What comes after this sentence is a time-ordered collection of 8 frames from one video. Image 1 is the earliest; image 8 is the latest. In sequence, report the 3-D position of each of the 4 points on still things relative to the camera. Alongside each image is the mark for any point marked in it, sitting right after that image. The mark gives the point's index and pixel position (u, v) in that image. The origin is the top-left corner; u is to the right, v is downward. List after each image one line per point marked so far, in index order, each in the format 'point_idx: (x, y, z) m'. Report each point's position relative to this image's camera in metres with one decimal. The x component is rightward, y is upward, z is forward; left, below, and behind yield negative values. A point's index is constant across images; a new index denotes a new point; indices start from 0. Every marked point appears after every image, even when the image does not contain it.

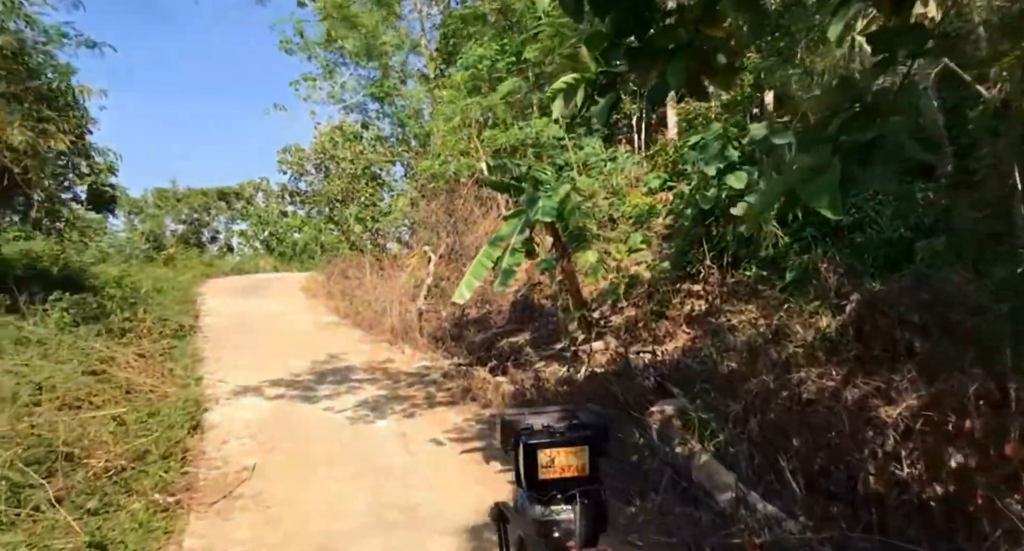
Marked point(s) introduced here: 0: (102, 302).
0: (-4.7, -0.3, +7.8) m
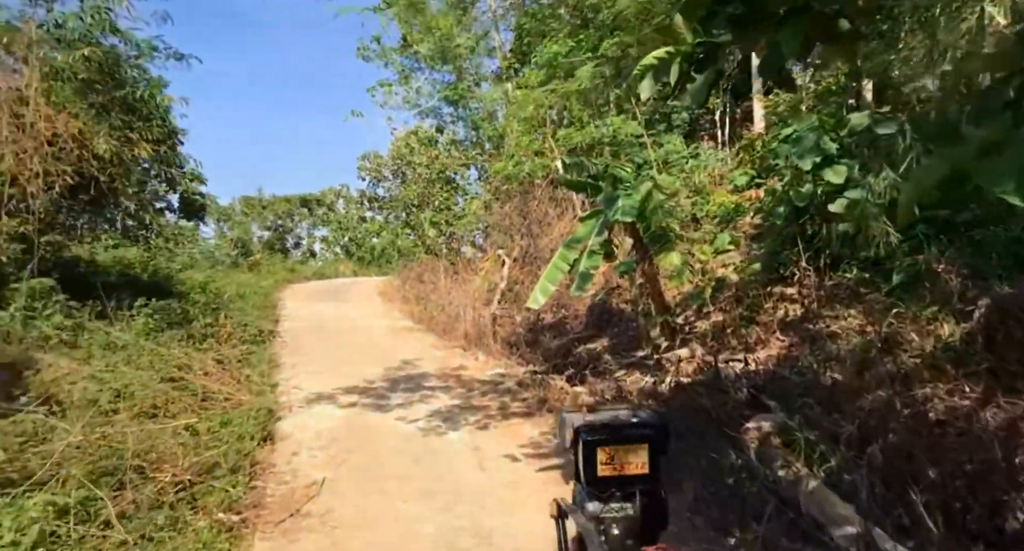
0: (-3.8, -0.4, +7.9) m
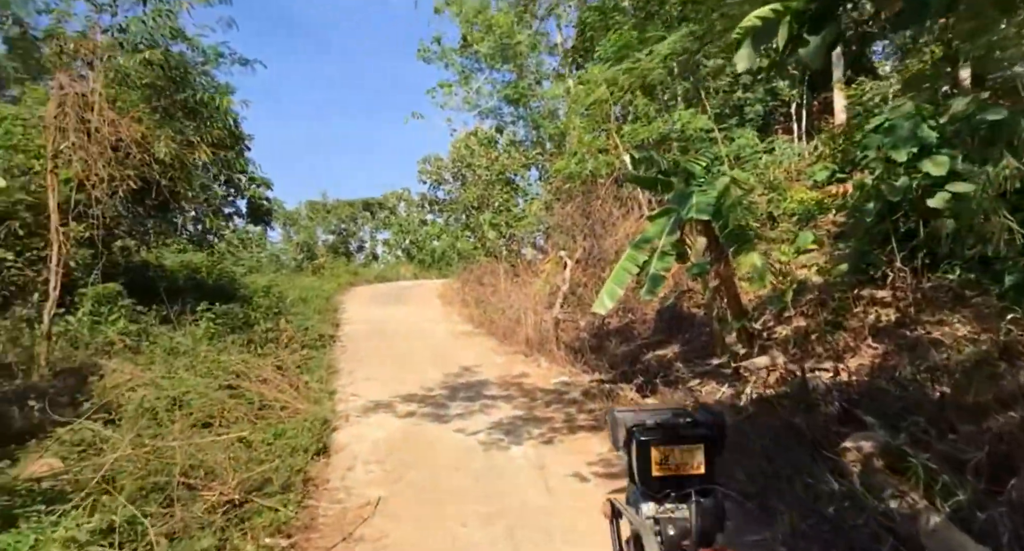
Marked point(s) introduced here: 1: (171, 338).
0: (-3.1, -0.4, +7.9) m
1: (-3.3, -0.6, +6.5) m
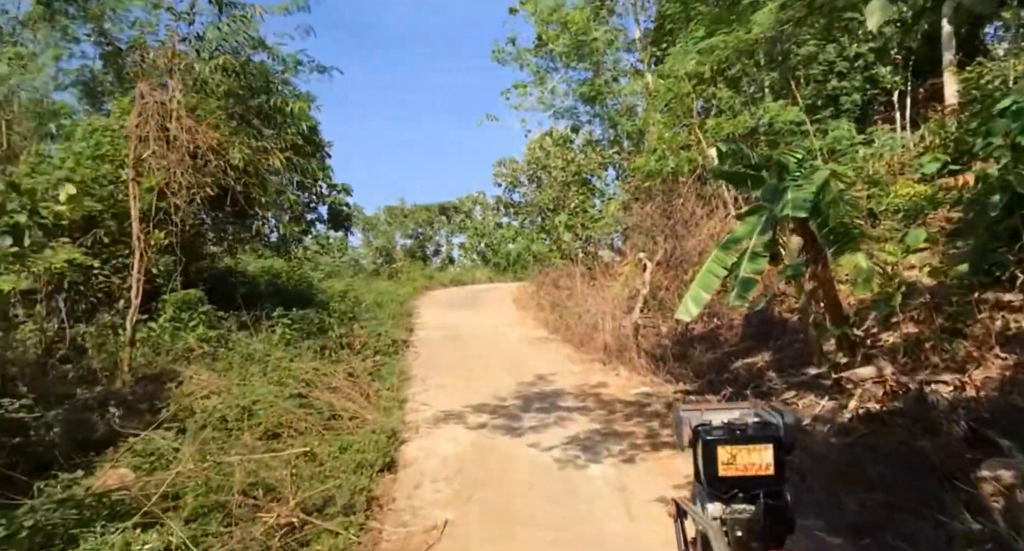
0: (-2.2, -0.5, +7.9) m
1: (-2.6, -0.7, +6.5) m
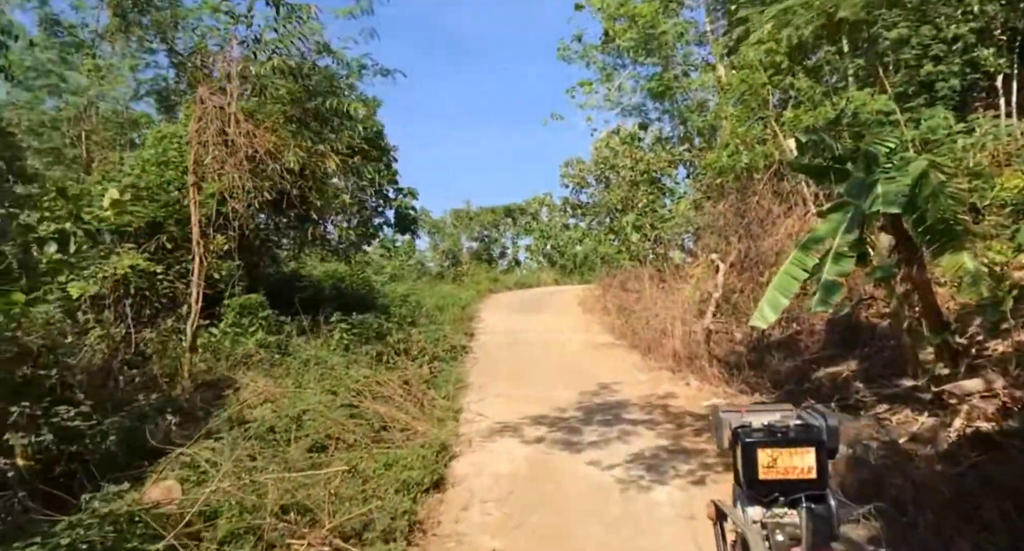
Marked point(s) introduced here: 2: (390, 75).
0: (-1.5, -0.5, +7.8) m
1: (-2.0, -0.7, +6.5) m
2: (-2.1, +3.6, +11.9) m
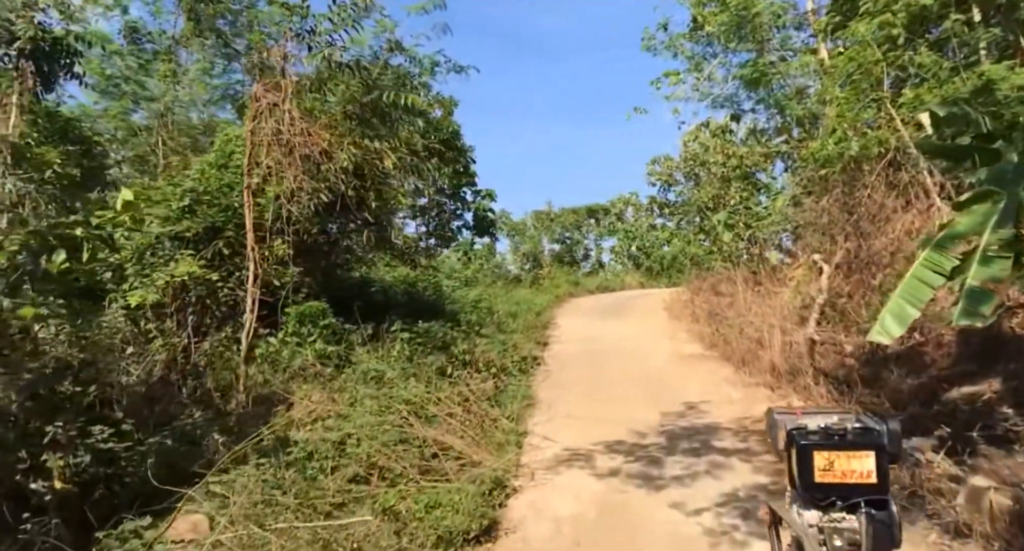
0: (-0.7, -0.6, +7.3) m
1: (-1.3, -0.8, +6.1) m
2: (-0.8, +3.5, +11.5) m
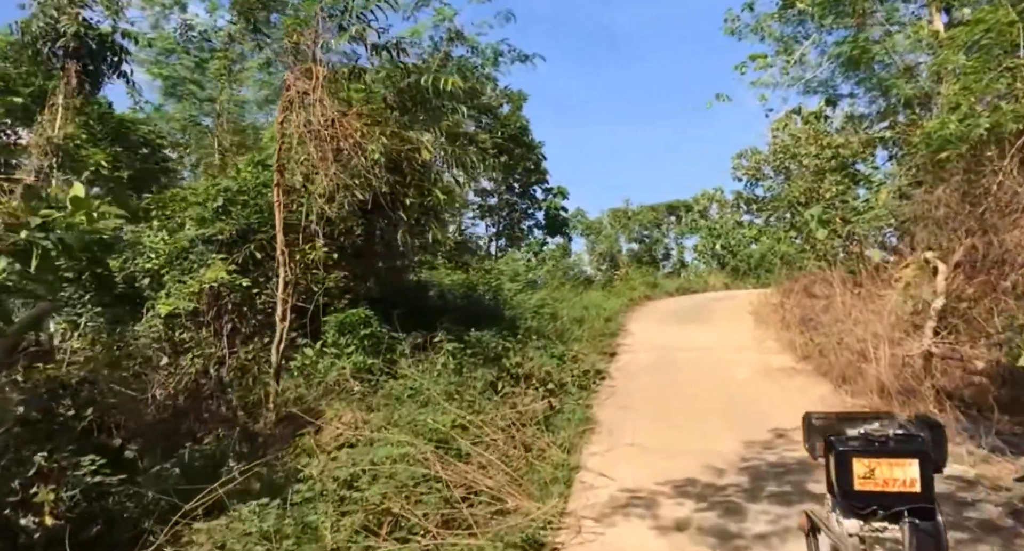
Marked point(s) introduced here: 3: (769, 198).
0: (-0.1, -0.6, +6.7) m
1: (-0.9, -0.8, +5.5) m
2: (+0.3, +3.4, +10.8) m
3: (+5.5, +1.7, +14.6) m
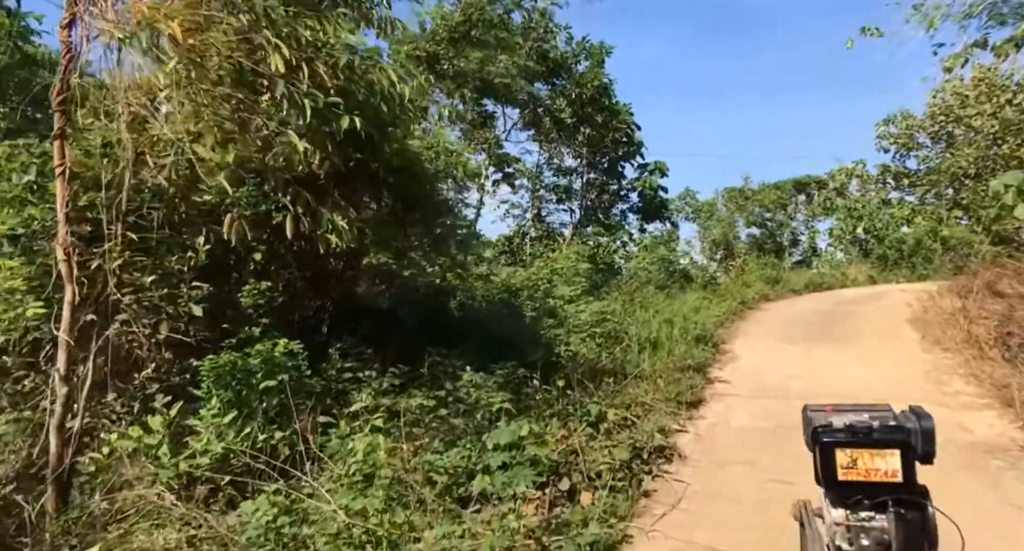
0: (0.0, -0.7, +4.2) m
1: (-1.0, -0.9, +3.2) m
2: (+1.0, +3.5, +8.1) m
3: (+6.8, +1.8, +11.0) m
